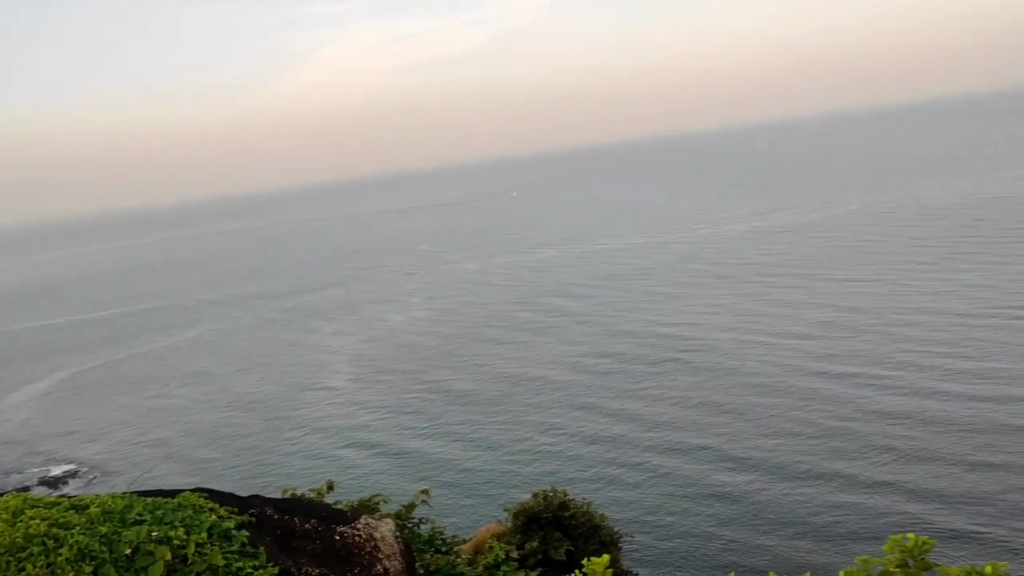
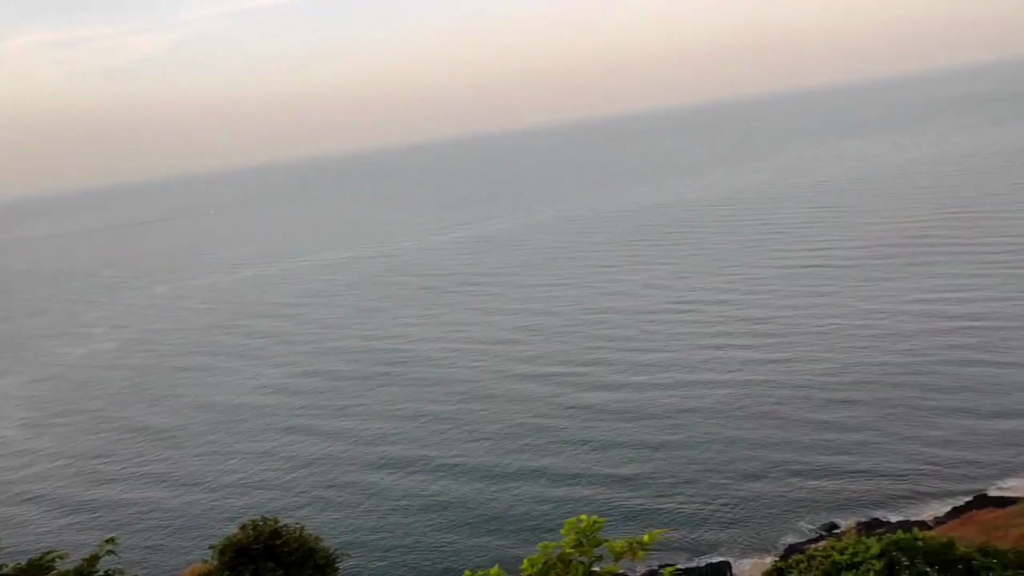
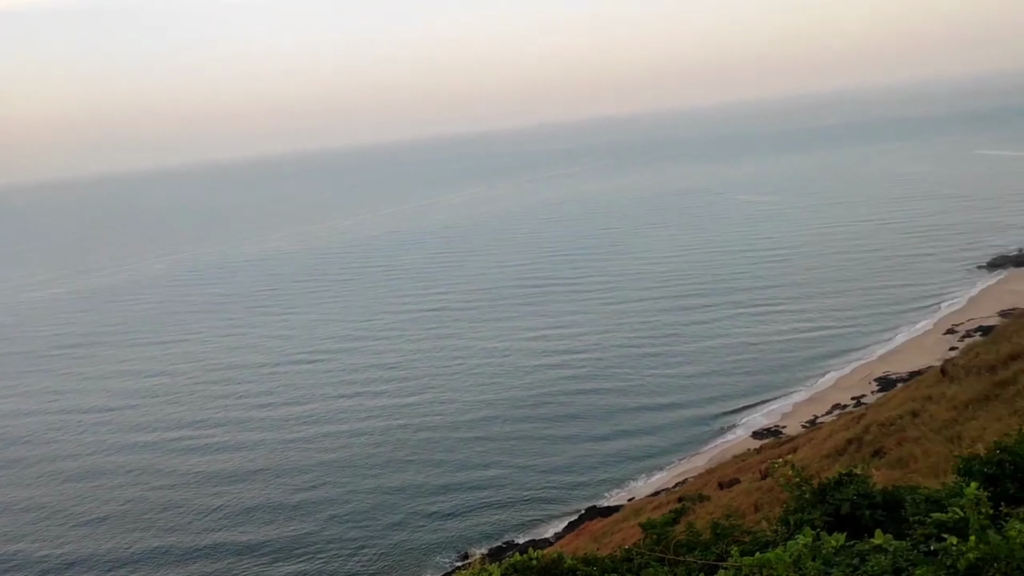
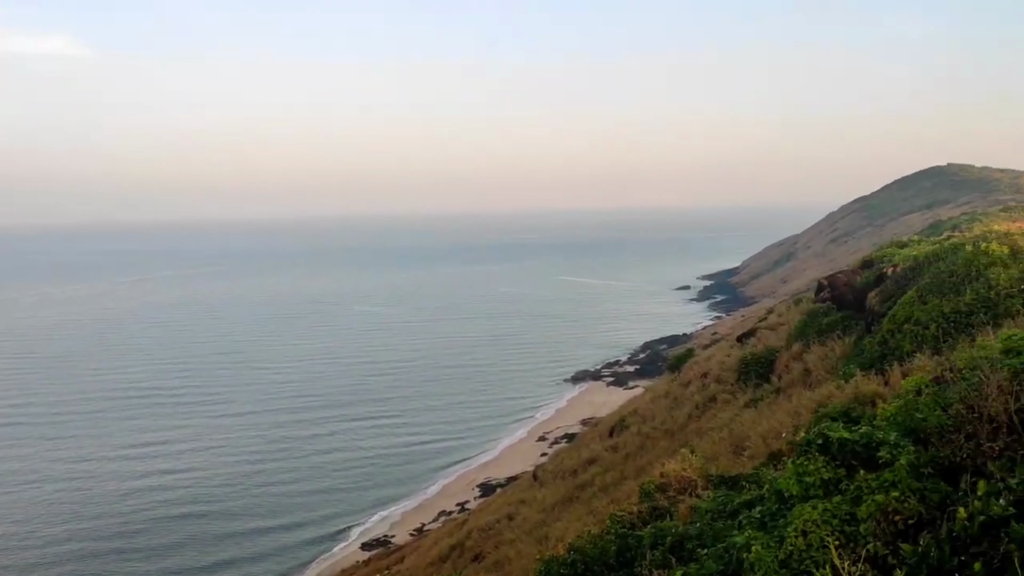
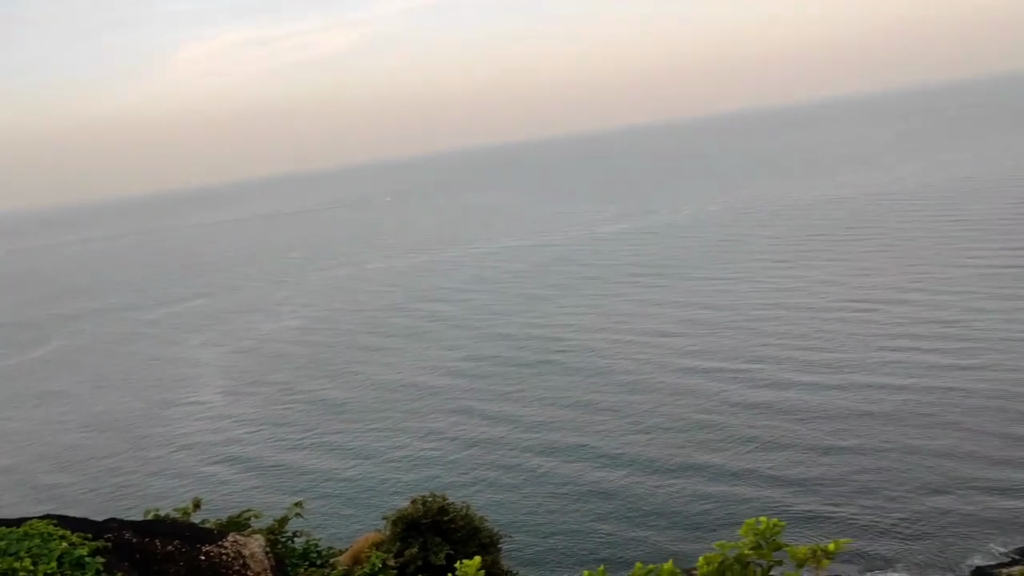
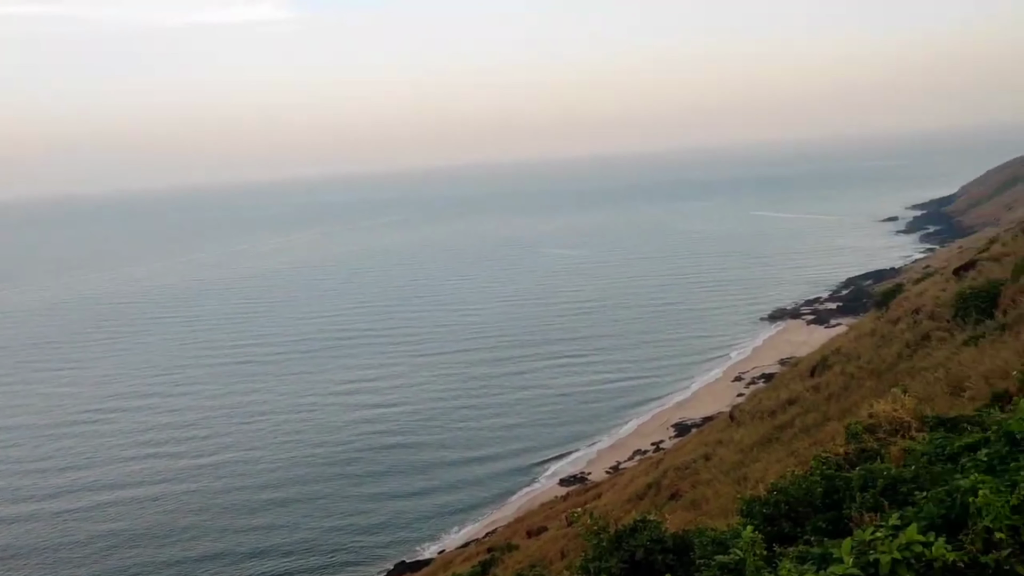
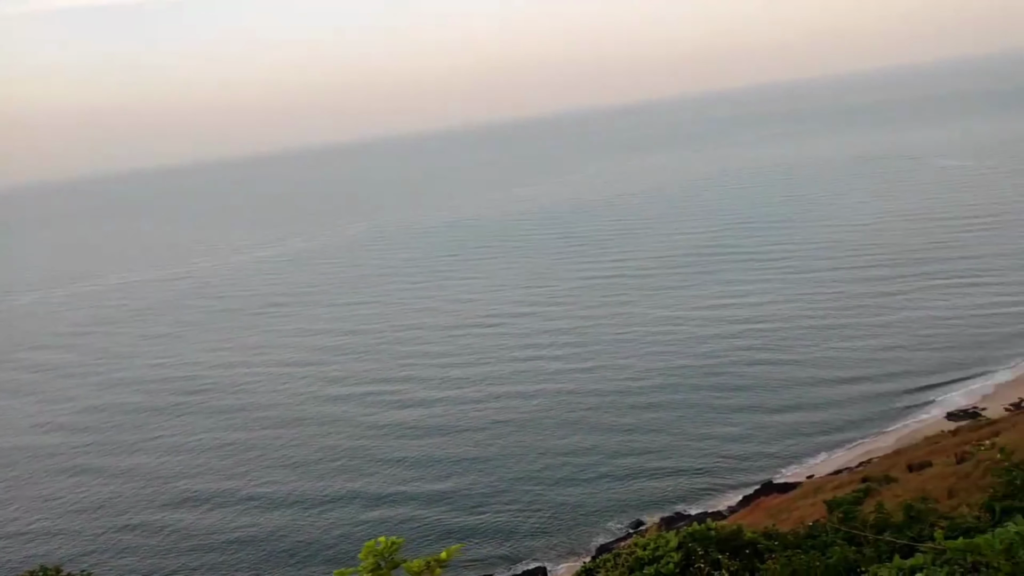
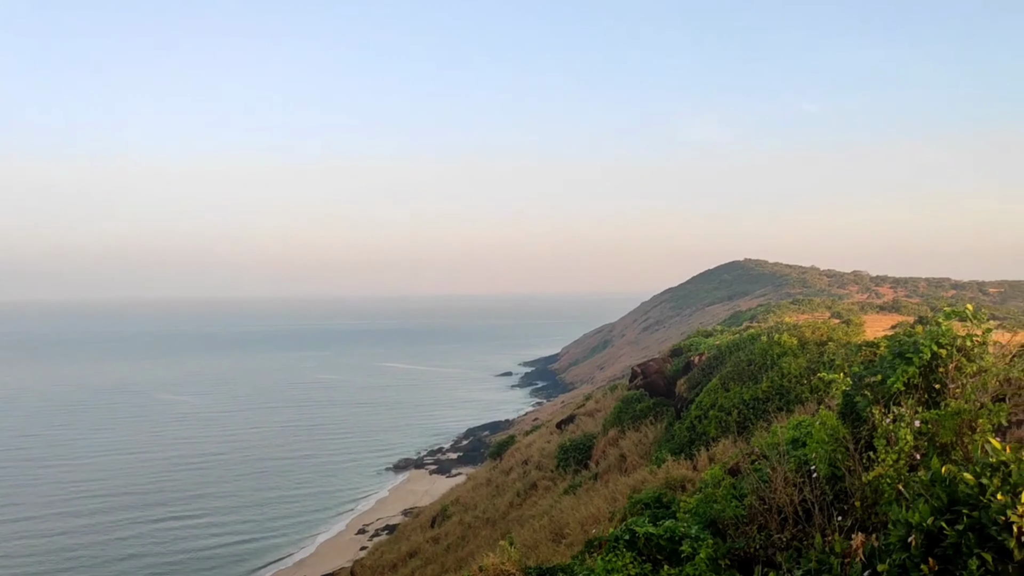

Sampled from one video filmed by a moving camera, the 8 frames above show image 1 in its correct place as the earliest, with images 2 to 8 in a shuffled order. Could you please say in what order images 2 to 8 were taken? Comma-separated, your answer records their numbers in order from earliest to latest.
5, 2, 7, 3, 6, 4, 8
